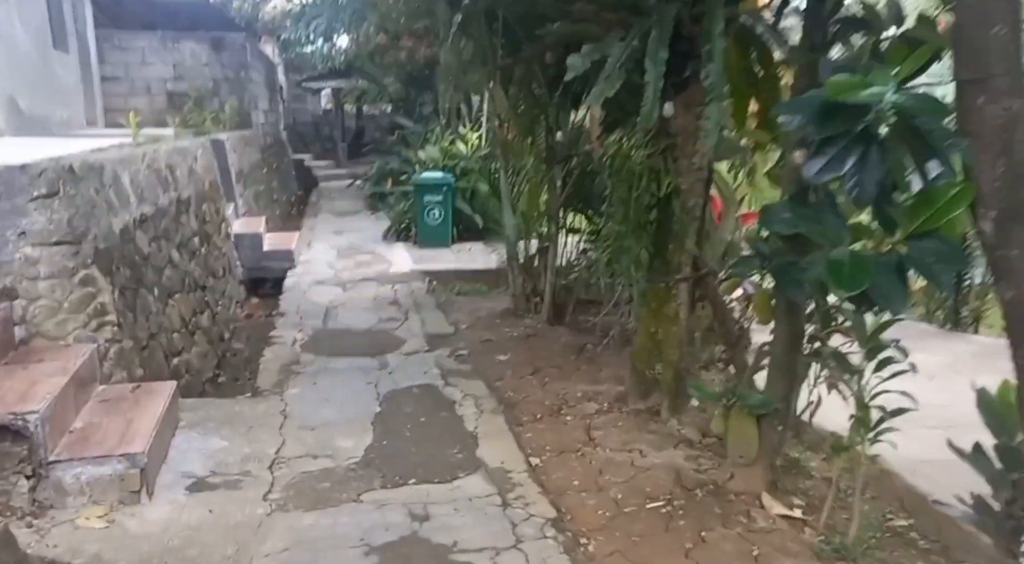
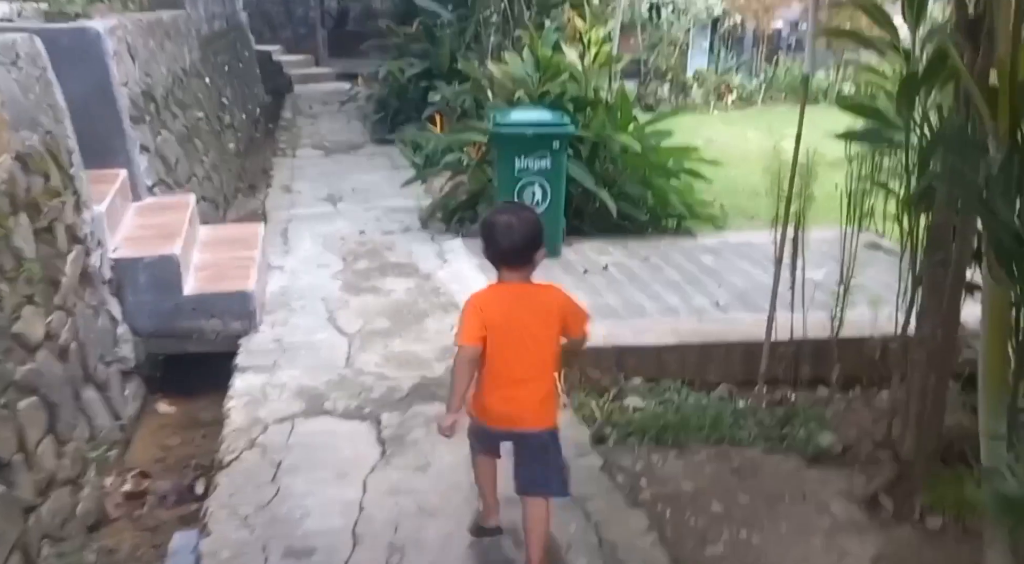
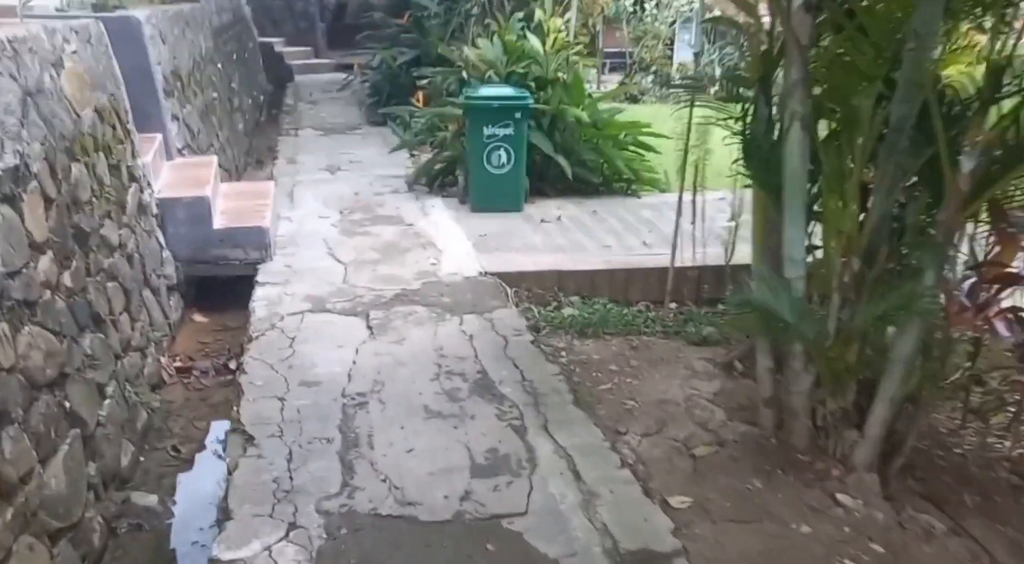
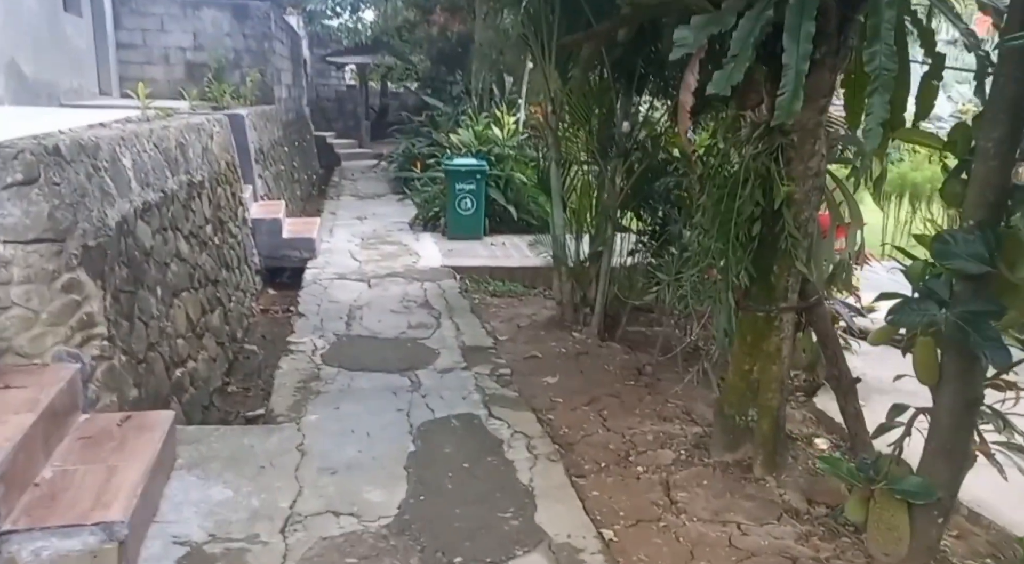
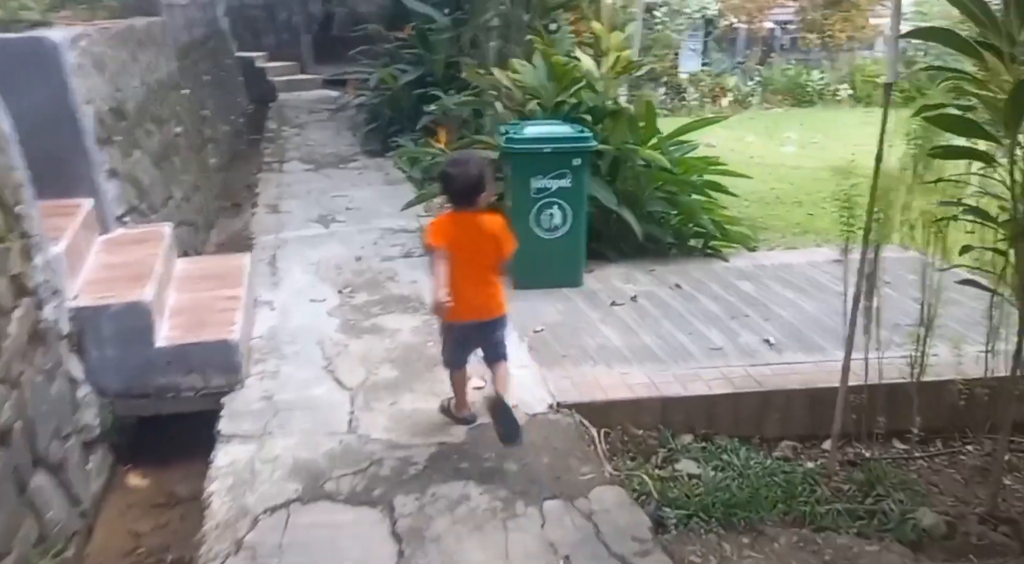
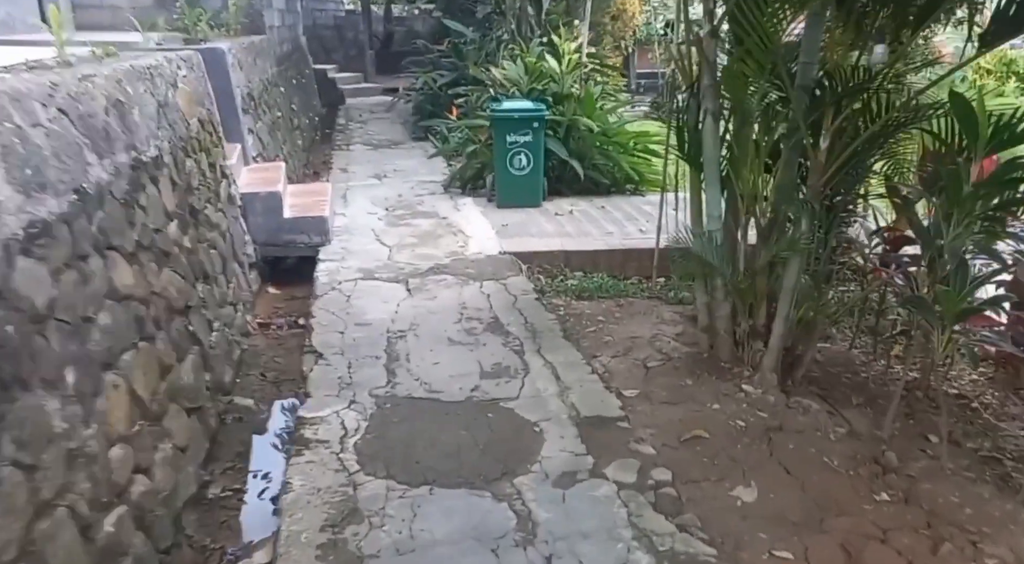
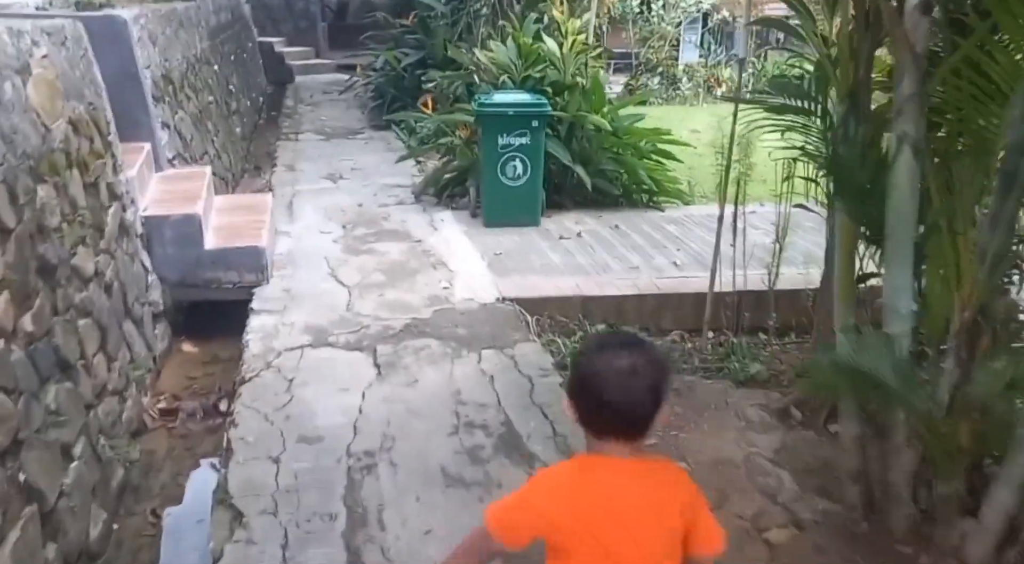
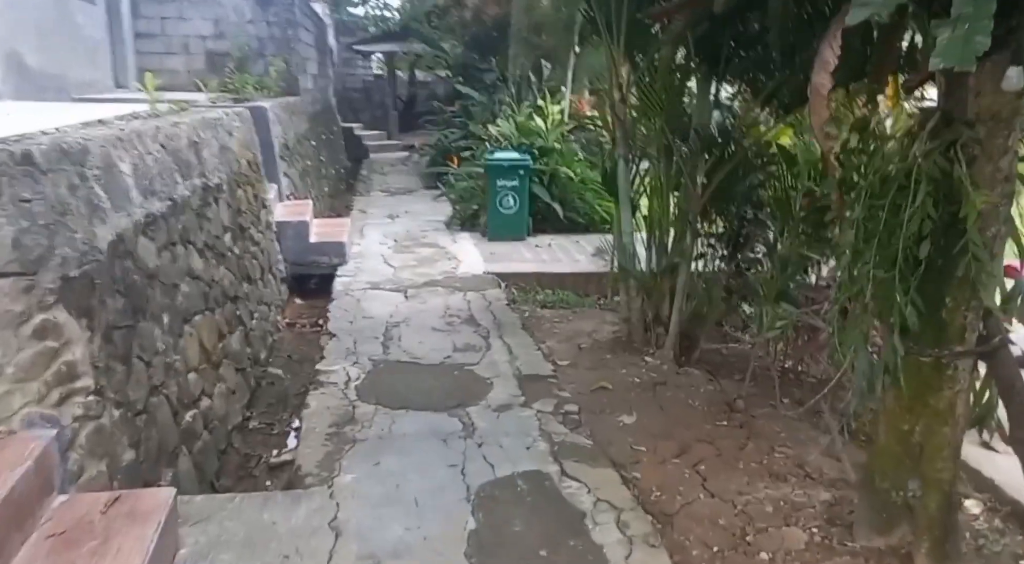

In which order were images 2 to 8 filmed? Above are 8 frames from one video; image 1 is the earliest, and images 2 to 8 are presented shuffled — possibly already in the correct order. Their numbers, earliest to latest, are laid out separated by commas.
4, 8, 6, 3, 7, 2, 5
